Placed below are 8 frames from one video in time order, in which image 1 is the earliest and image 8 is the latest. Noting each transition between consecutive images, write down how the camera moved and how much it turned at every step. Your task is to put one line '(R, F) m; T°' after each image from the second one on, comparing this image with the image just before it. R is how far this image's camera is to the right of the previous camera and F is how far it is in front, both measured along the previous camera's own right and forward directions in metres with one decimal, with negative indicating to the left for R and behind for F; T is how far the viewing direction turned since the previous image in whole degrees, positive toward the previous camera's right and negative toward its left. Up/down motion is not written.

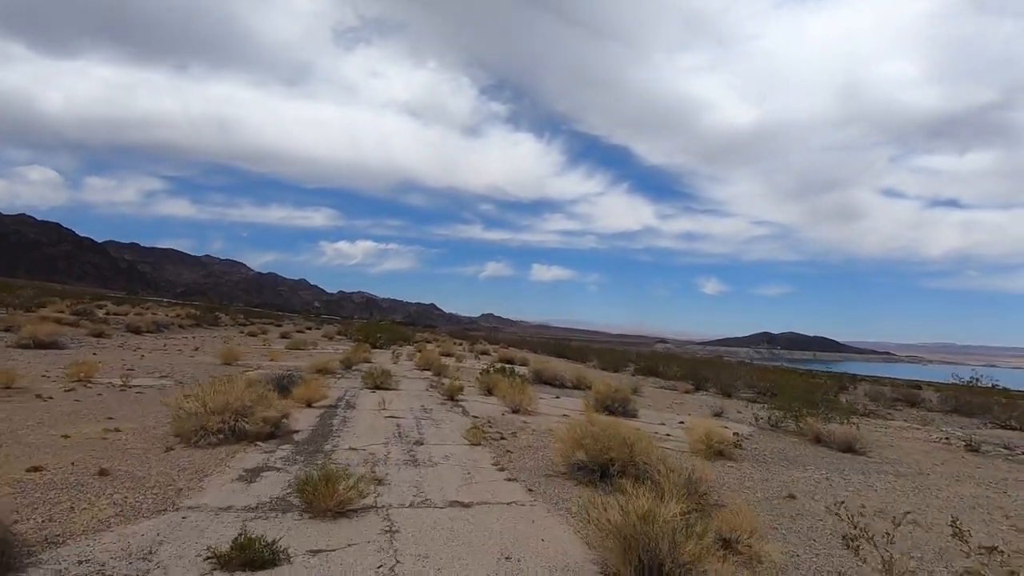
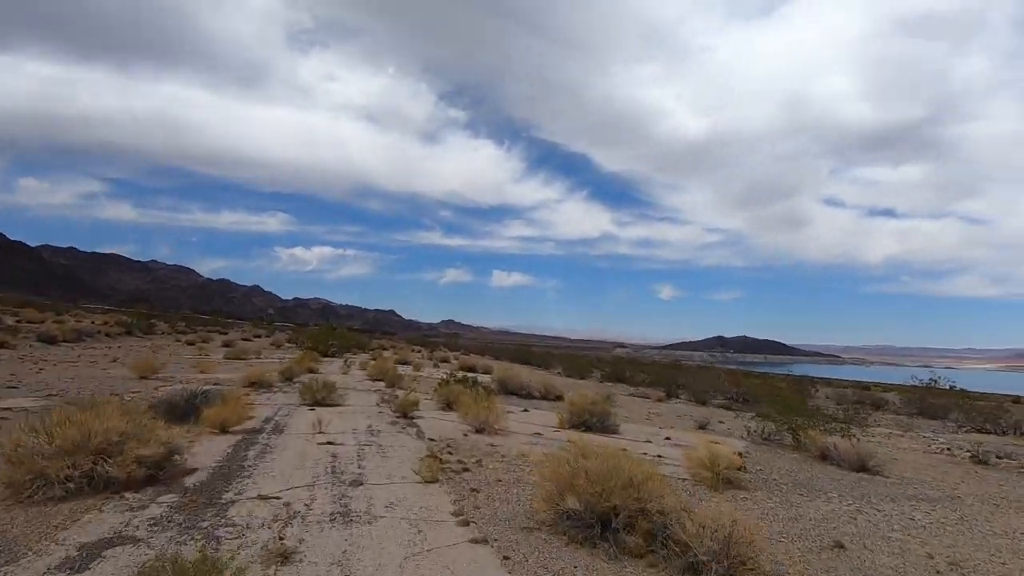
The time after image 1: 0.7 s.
(-0.1, +2.6) m; +4°
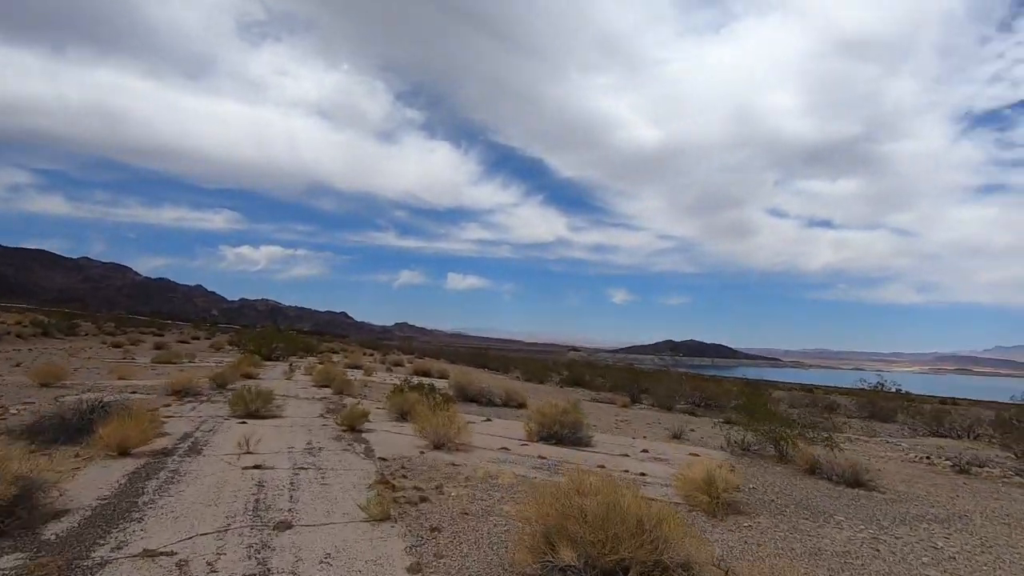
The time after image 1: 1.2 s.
(-0.3, +1.8) m; +5°
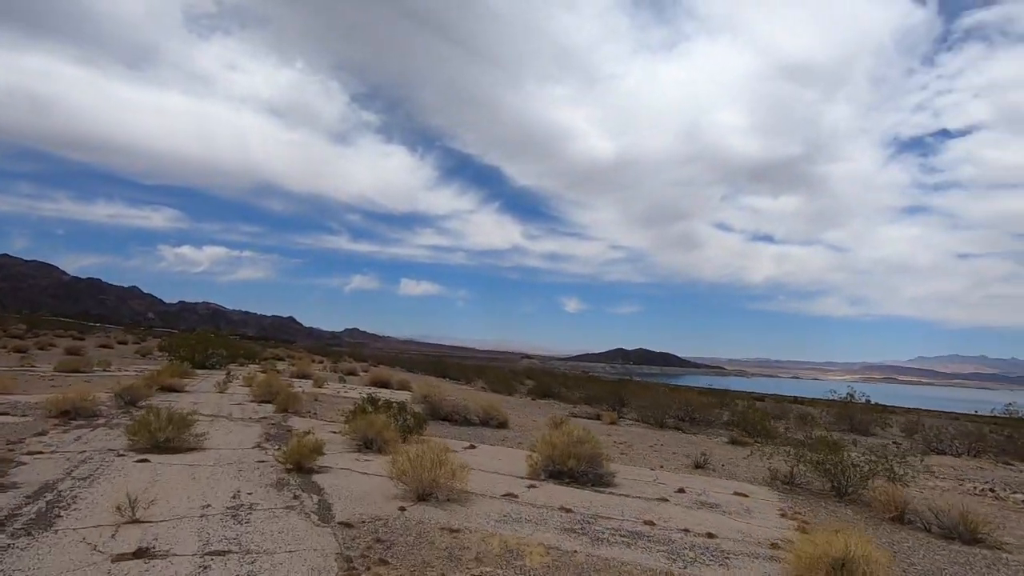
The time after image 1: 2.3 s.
(-1.1, +3.6) m; +5°
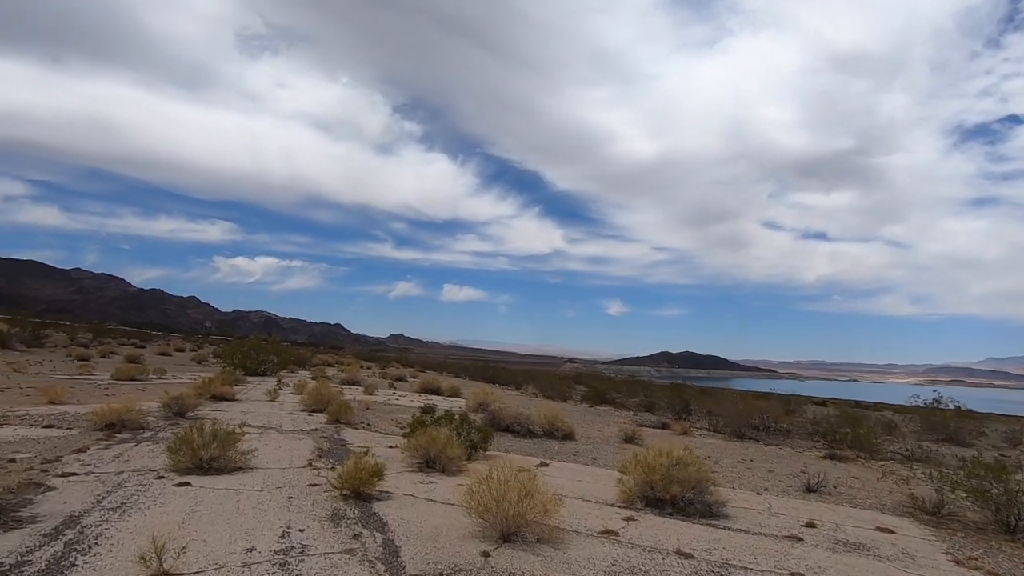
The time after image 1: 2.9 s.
(-0.9, +1.8) m; -4°
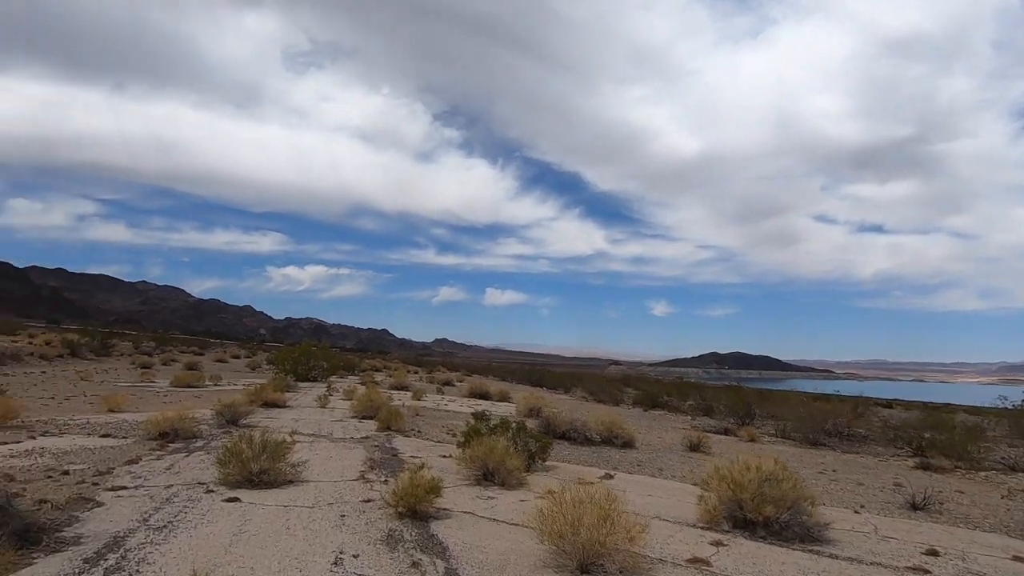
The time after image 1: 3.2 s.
(-0.4, +0.9) m; -4°
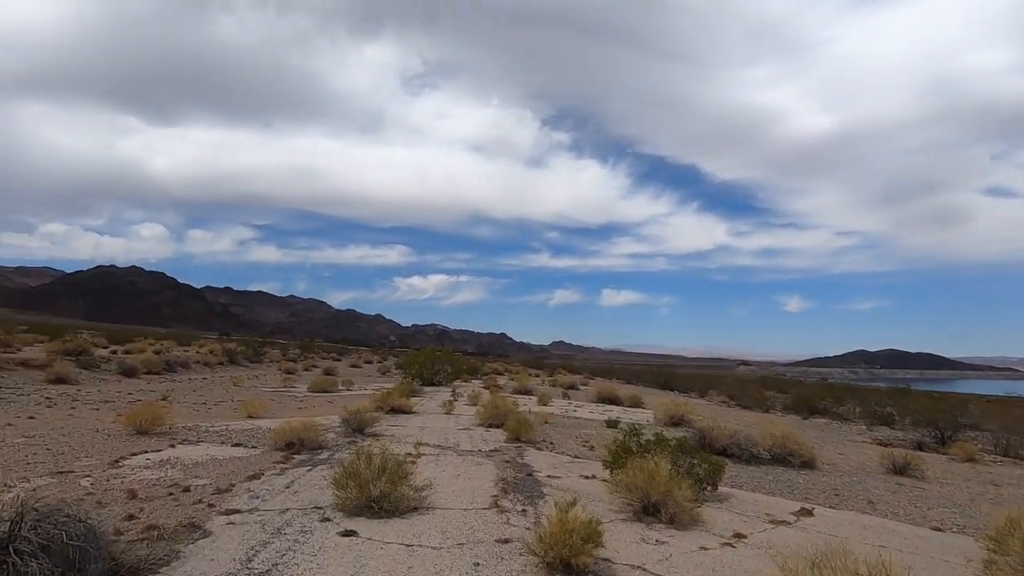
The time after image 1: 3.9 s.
(-0.7, +2.1) m; -12°
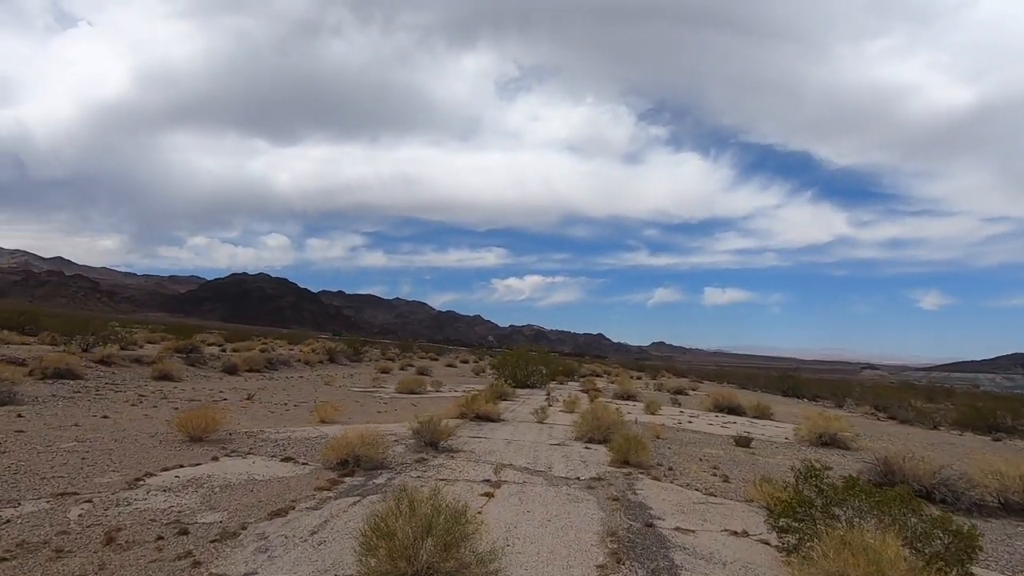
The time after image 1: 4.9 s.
(-0.2, +3.3) m; -10°
